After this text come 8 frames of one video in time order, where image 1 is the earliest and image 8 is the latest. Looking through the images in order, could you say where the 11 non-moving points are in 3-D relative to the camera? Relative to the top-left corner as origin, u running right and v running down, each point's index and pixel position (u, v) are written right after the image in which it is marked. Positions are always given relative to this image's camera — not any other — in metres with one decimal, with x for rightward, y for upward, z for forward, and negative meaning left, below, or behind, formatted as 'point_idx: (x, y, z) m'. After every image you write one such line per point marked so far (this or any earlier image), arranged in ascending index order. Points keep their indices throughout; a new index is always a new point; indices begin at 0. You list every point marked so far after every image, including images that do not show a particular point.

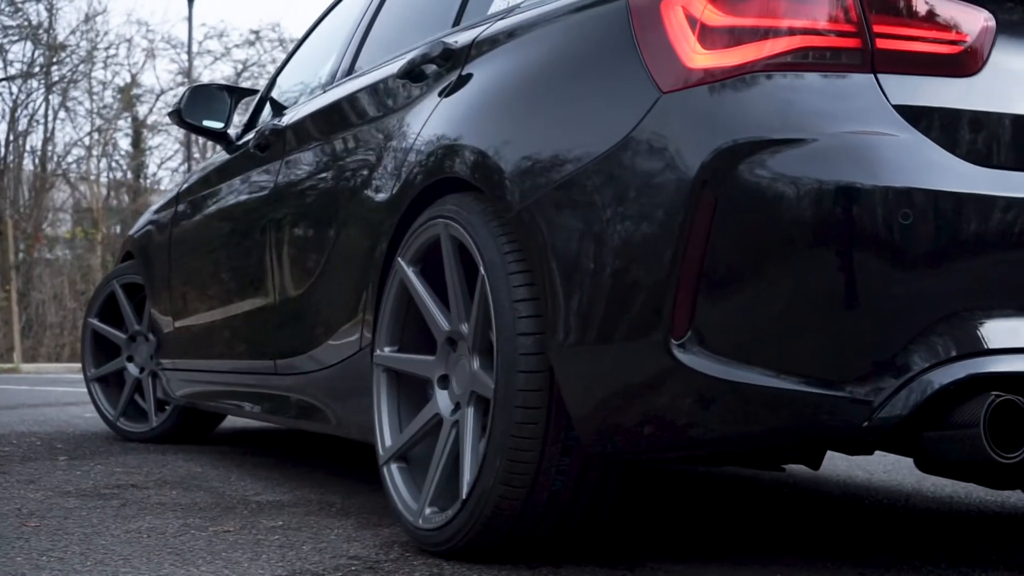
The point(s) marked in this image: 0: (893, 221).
0: (+0.6, +0.1, +2.0) m
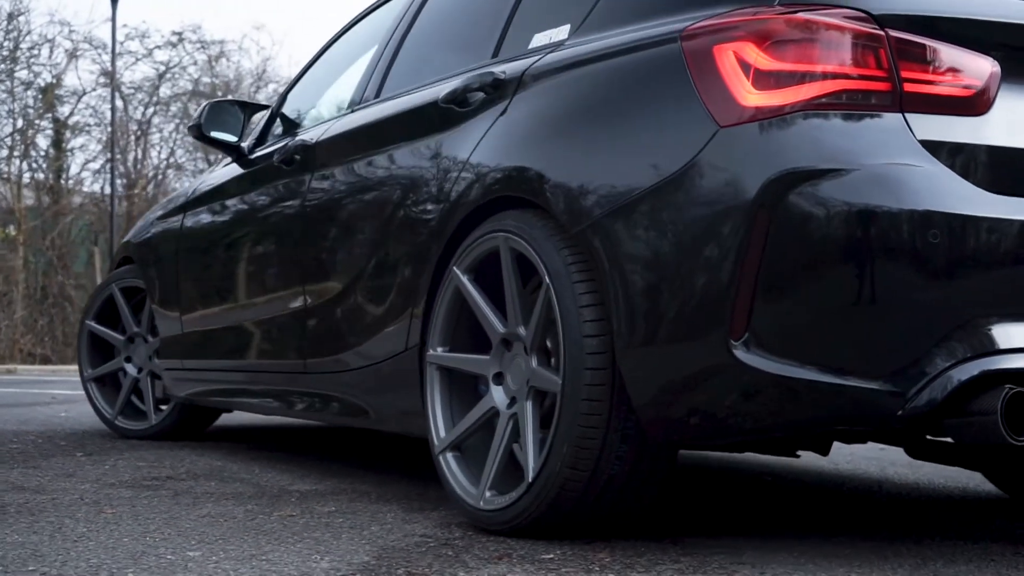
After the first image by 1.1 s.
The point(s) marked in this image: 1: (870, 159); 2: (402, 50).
0: (+0.8, +0.1, +2.3) m
1: (+0.7, +0.2, +2.3) m
2: (-0.3, +0.7, +3.9) m
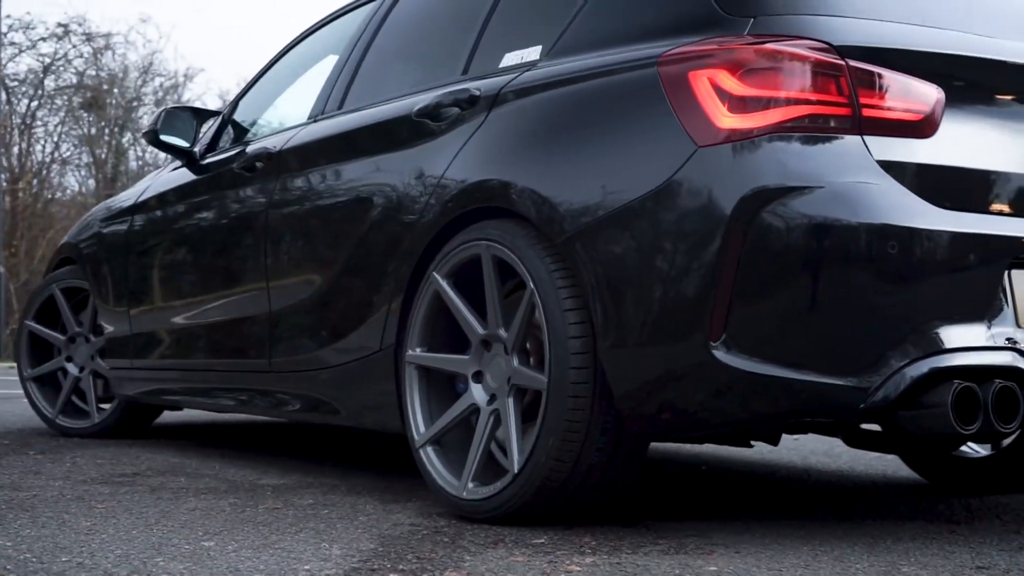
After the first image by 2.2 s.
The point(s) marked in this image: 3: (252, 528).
0: (+0.8, +0.1, +2.6) m
1: (+0.7, +0.2, +2.6) m
2: (-0.5, +0.7, +4.1) m
3: (-0.6, -0.5, +2.8) m
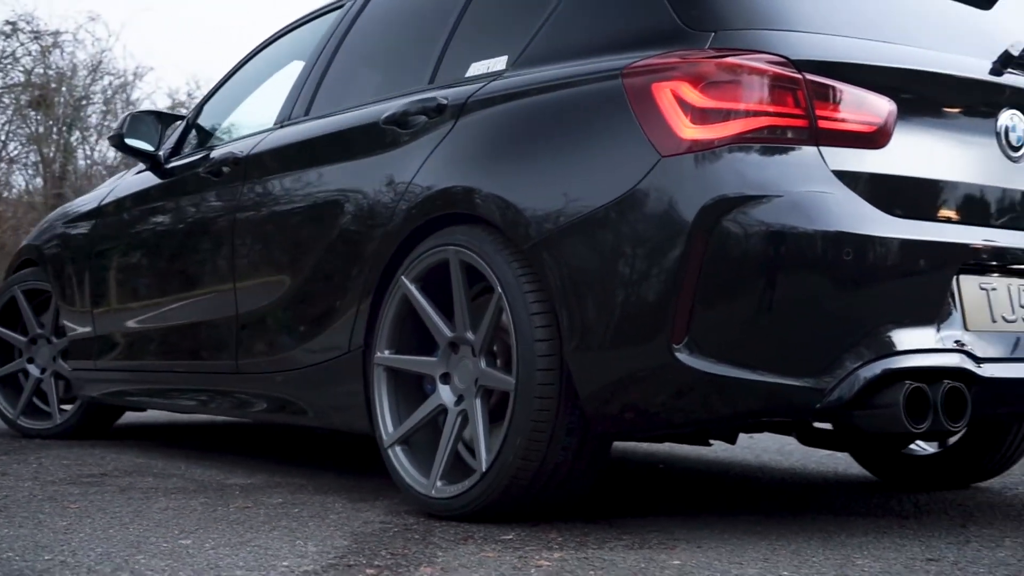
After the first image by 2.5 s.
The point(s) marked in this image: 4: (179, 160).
0: (+0.7, +0.1, +2.7) m
1: (+0.6, +0.2, +2.7) m
2: (-0.6, +0.7, +4.1) m
3: (-0.7, -0.6, +2.9) m
4: (-1.2, +0.5, +4.6) m
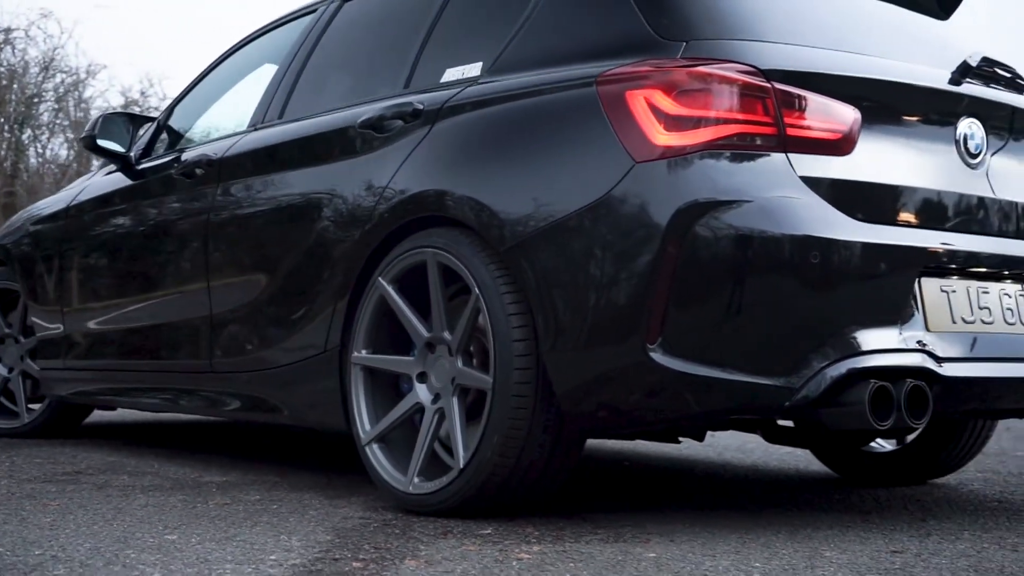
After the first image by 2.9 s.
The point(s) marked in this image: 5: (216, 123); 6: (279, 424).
0: (+0.7, +0.1, +2.8) m
1: (+0.6, +0.2, +2.8) m
2: (-0.7, +0.7, +4.2) m
3: (-0.7, -0.6, +2.9) m
4: (-1.3, +0.5, +4.7) m
5: (-1.1, +0.6, +4.5) m
6: (-0.7, -0.4, +3.9) m
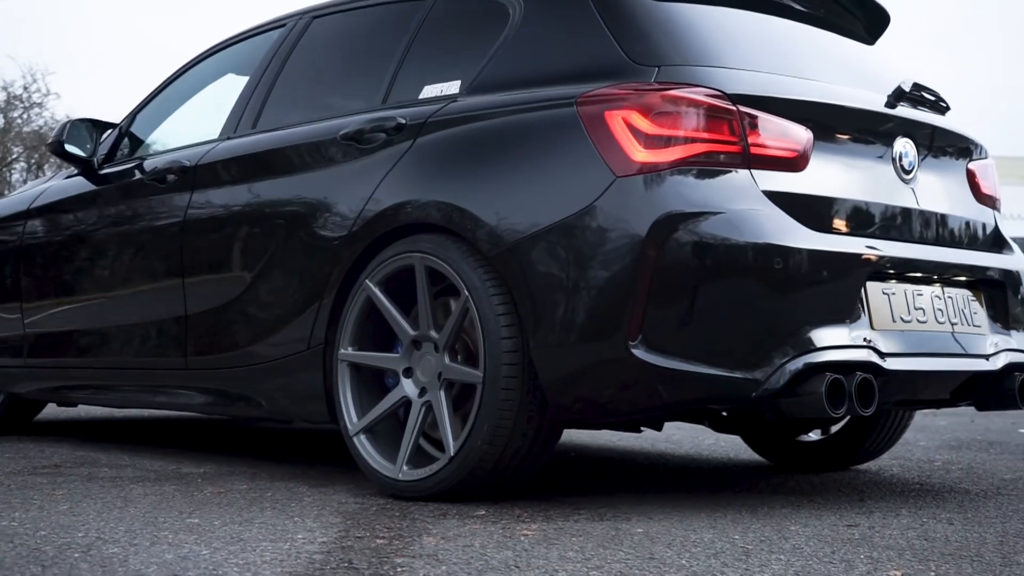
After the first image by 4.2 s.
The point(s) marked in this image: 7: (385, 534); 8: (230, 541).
0: (+0.6, +0.1, +3.1) m
1: (+0.5, +0.2, +3.1) m
2: (-0.8, +0.7, +4.4) m
3: (-0.7, -0.6, +3.2) m
4: (-1.5, +0.5, +4.8) m
5: (-1.2, +0.6, +4.7) m
6: (-0.8, -0.4, +4.1) m
7: (-0.3, -0.5, +2.8) m
8: (-0.6, -0.5, +2.6) m
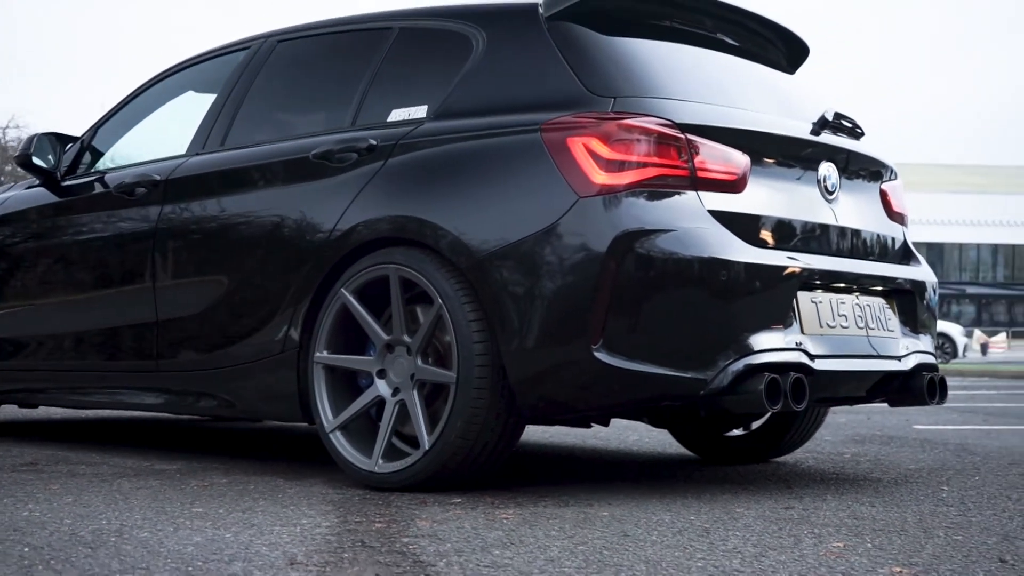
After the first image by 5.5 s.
0: (+0.6, 0.0, +3.5) m
1: (+0.5, +0.2, +3.5) m
2: (-1.0, +0.7, +4.6) m
3: (-0.8, -0.6, +3.4) m
4: (-1.7, +0.4, +5.0) m
5: (-1.4, +0.6, +4.9) m
6: (-1.0, -0.4, +4.3) m
7: (-0.3, -0.6, +3.1) m
8: (-0.6, -0.6, +2.9) m
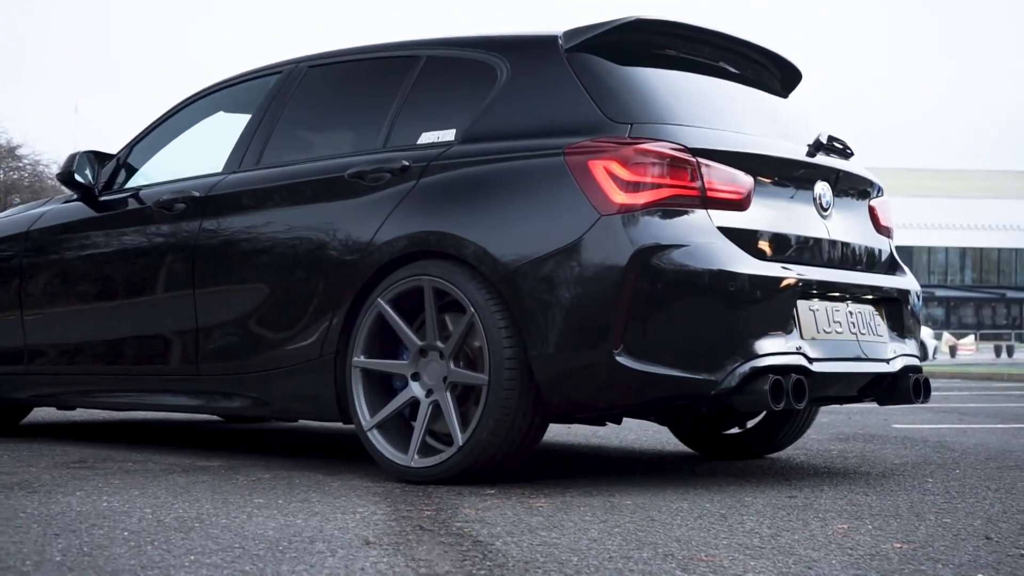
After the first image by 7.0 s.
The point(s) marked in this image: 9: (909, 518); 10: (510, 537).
0: (+0.7, 0.0, +3.9) m
1: (+0.6, +0.2, +3.9) m
2: (-0.9, +0.7, +4.9) m
3: (-0.7, -0.6, +3.7) m
4: (-1.7, +0.4, +5.3) m
5: (-1.4, +0.5, +5.2) m
6: (-0.9, -0.5, +4.7) m
7: (-0.2, -0.6, +3.4) m
8: (-0.5, -0.6, +3.2) m
9: (+1.0, -0.6, +3.3) m
10: (0.0, -0.6, +2.9) m
